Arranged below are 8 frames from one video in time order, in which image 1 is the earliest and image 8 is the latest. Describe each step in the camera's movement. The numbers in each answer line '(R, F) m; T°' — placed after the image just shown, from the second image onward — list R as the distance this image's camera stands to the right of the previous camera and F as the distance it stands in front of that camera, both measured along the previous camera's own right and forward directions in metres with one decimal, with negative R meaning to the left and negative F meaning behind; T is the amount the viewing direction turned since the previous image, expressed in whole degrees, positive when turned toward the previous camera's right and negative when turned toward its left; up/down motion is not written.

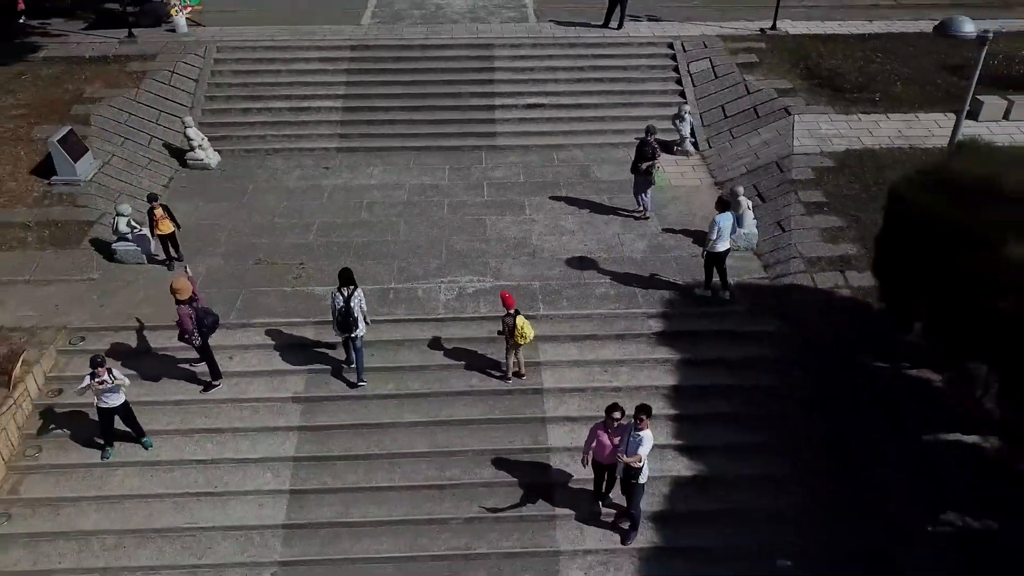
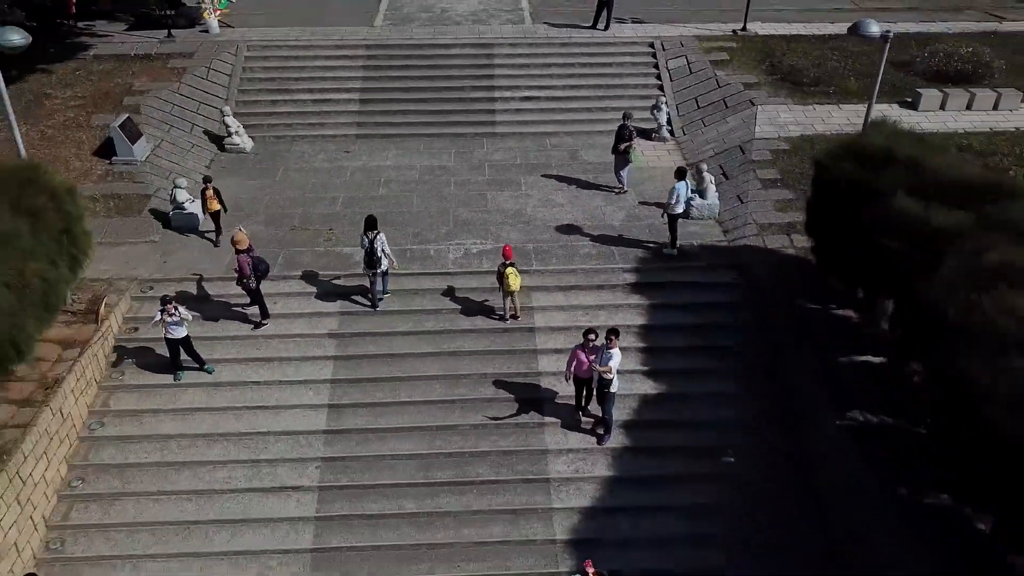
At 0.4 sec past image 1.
(0.0, -1.6) m; 0°
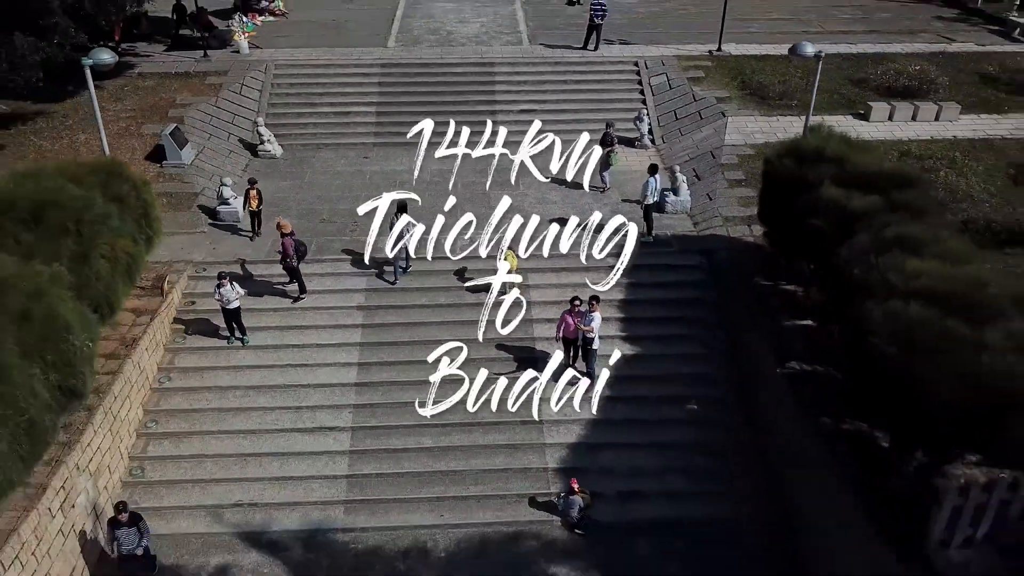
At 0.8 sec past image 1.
(0.0, -1.6) m; 0°
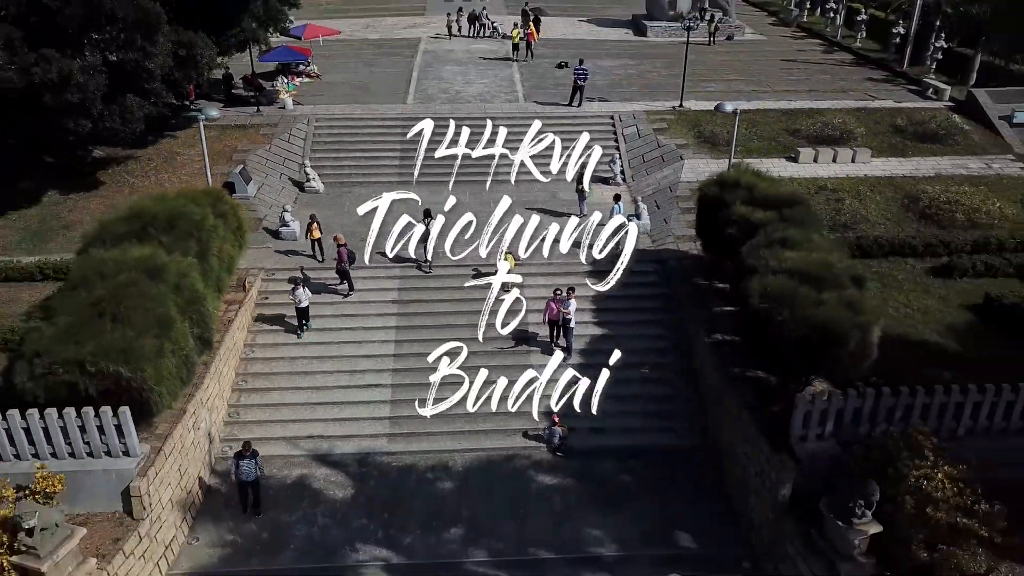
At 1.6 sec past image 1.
(0.0, -3.3) m; 0°
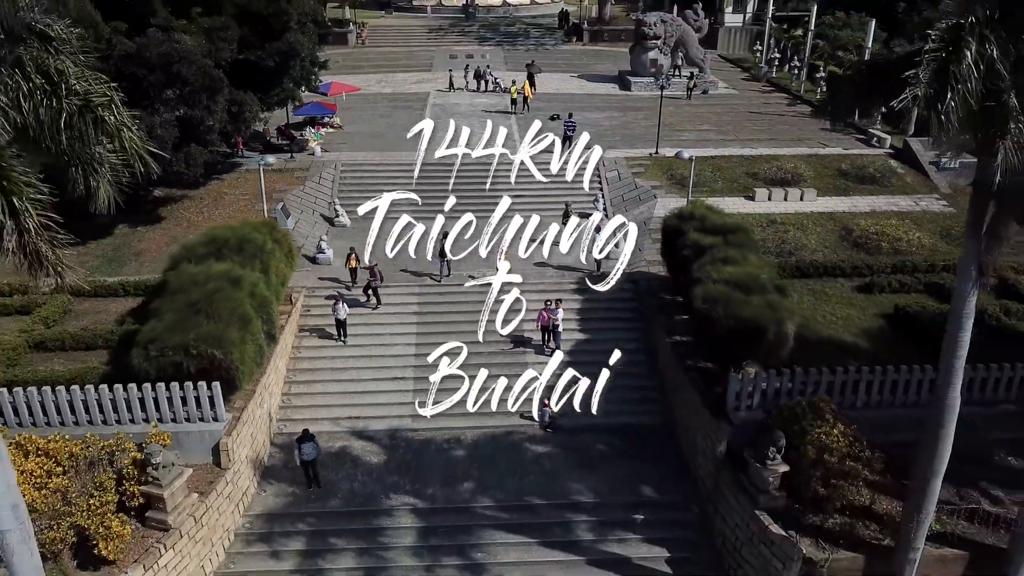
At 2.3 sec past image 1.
(0.0, -3.0) m; 0°
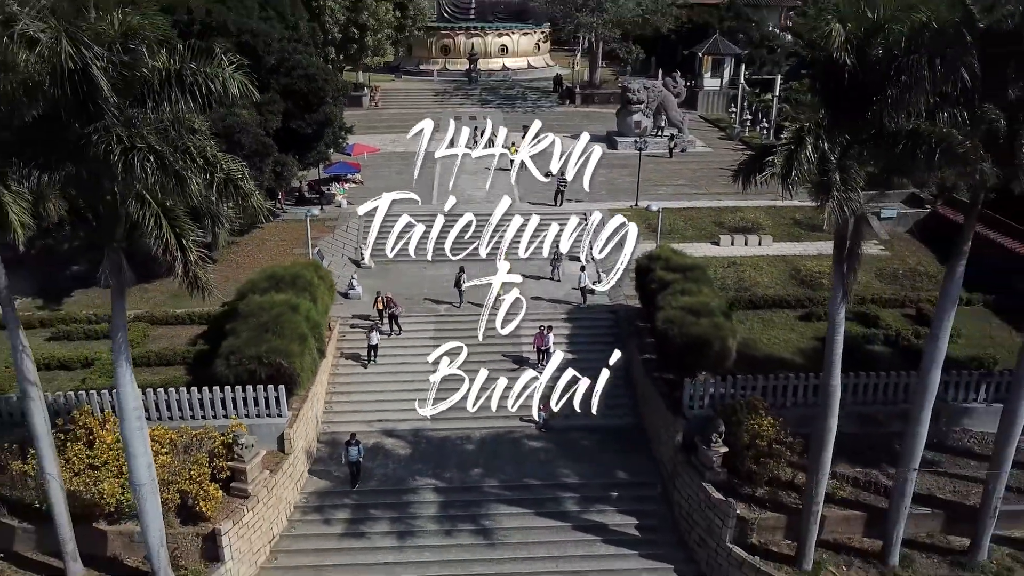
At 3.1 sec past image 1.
(-0.1, -3.5) m; 0°
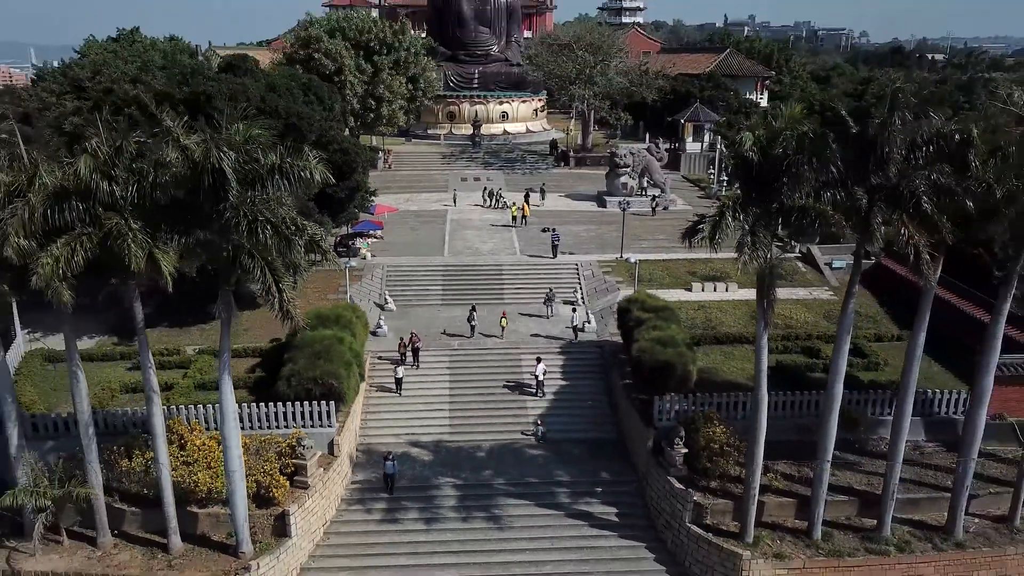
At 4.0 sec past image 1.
(-0.1, -4.1) m; 0°
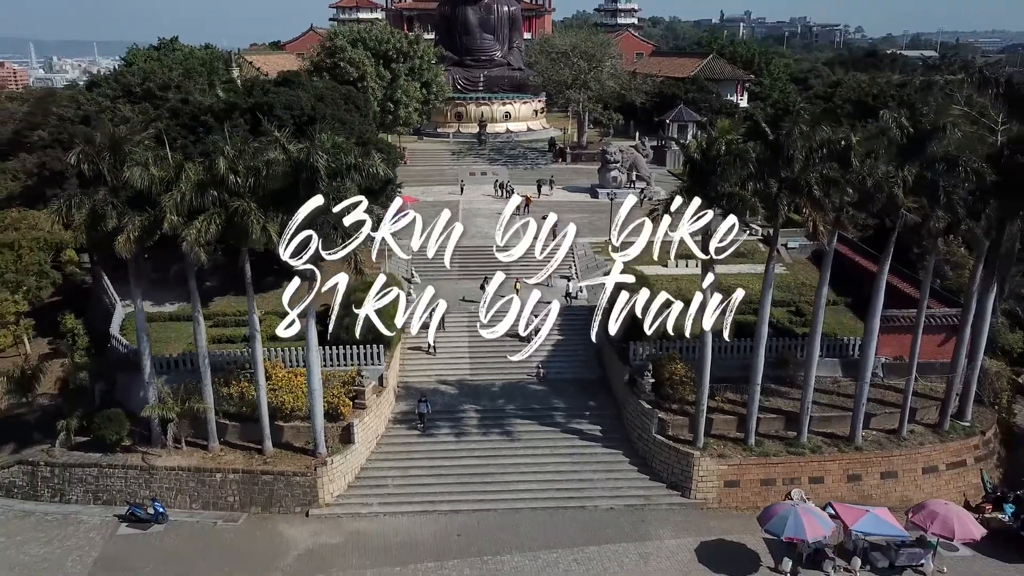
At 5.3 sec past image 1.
(-0.3, -5.7) m; 0°
